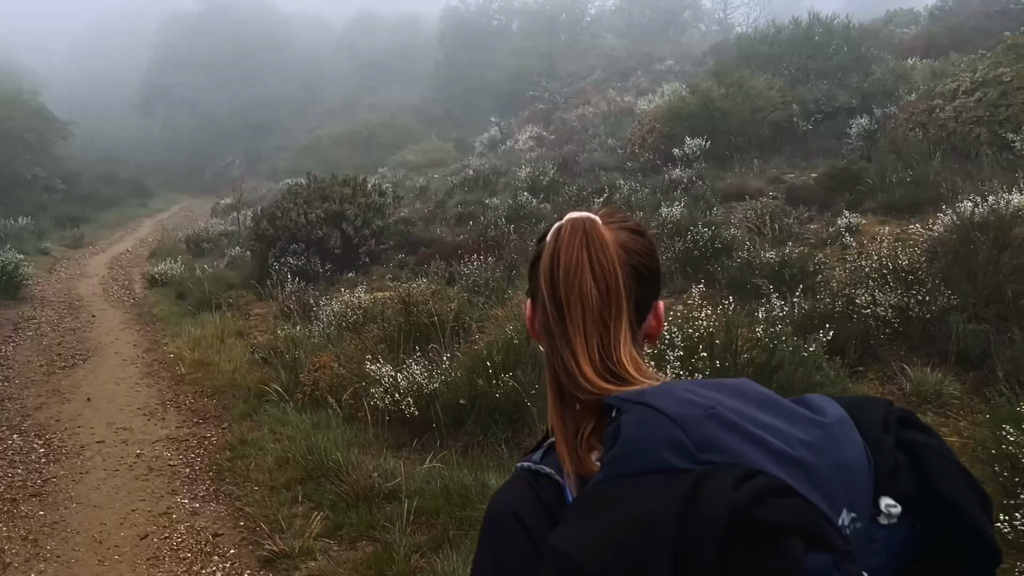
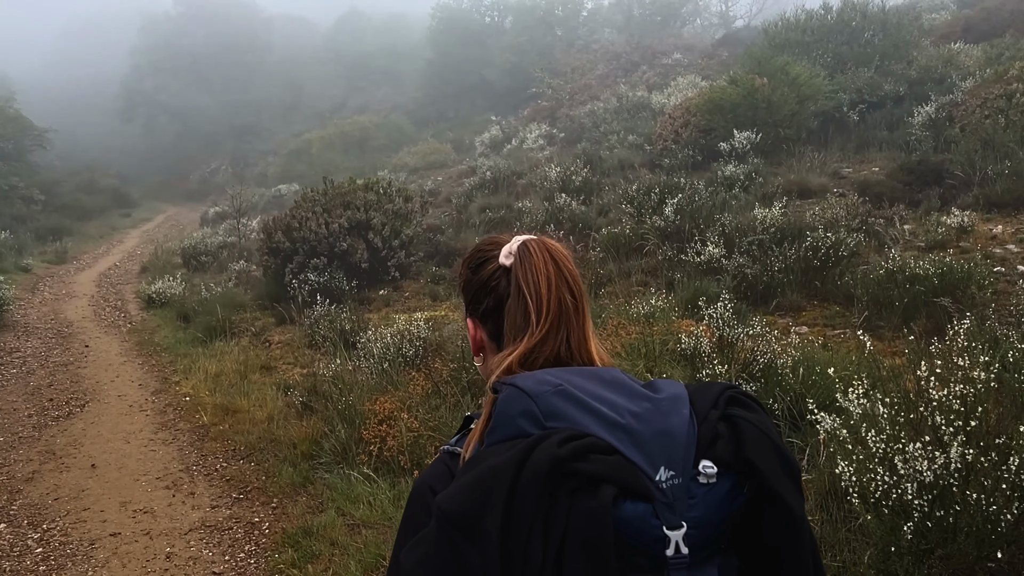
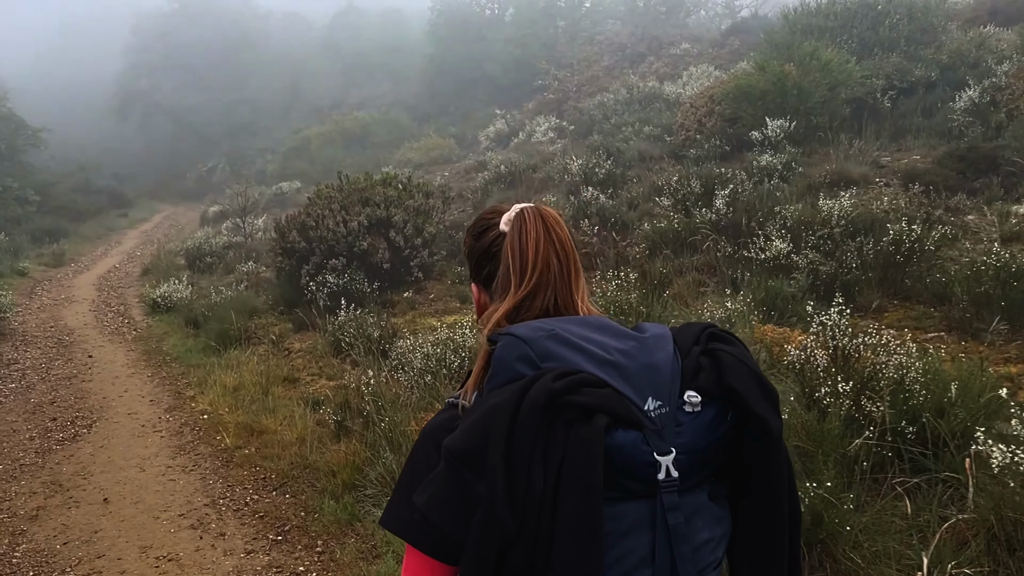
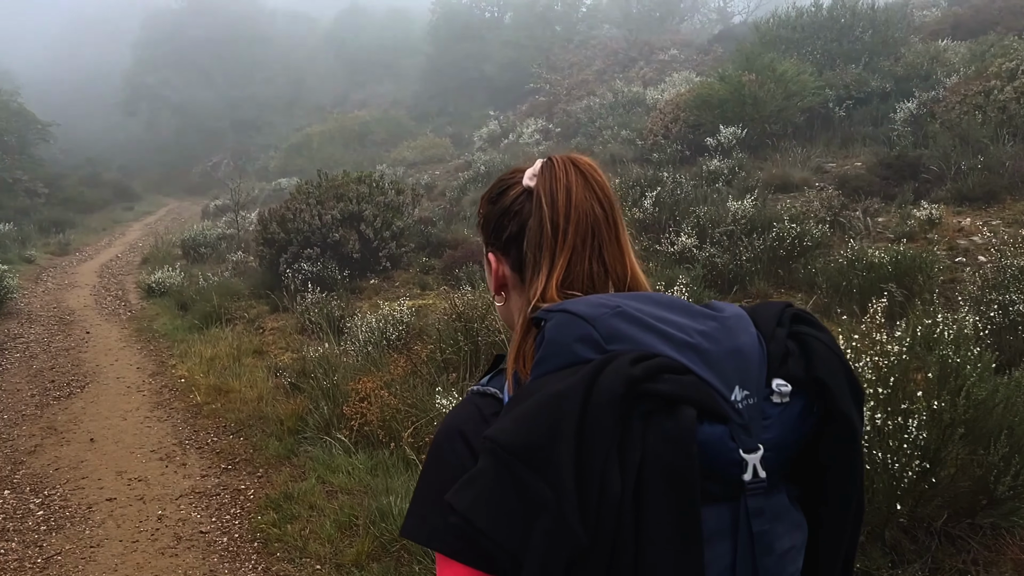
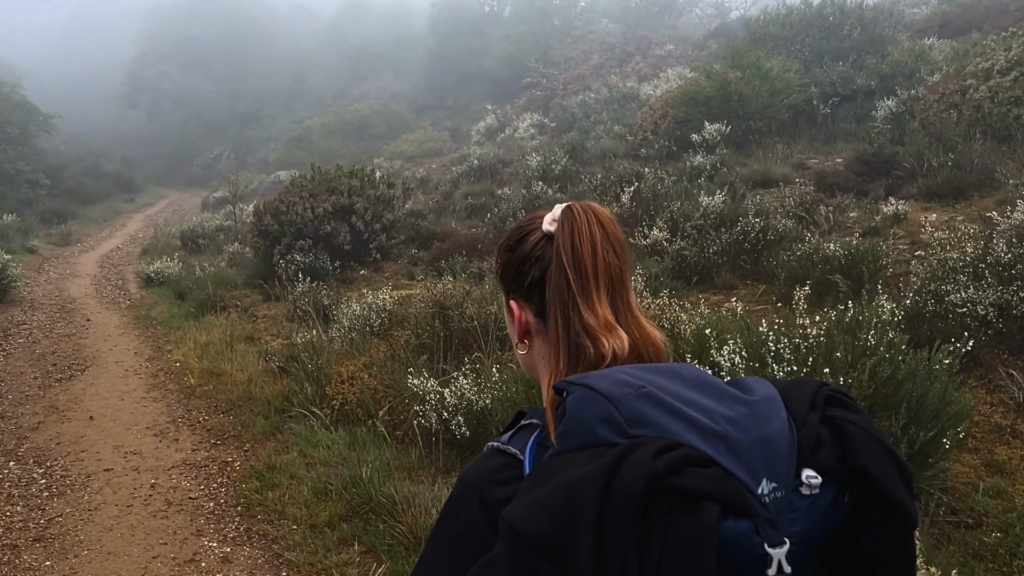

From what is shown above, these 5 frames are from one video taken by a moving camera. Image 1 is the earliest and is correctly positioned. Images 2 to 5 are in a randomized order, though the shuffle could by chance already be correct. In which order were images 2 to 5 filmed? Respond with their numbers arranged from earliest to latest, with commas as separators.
5, 4, 2, 3
